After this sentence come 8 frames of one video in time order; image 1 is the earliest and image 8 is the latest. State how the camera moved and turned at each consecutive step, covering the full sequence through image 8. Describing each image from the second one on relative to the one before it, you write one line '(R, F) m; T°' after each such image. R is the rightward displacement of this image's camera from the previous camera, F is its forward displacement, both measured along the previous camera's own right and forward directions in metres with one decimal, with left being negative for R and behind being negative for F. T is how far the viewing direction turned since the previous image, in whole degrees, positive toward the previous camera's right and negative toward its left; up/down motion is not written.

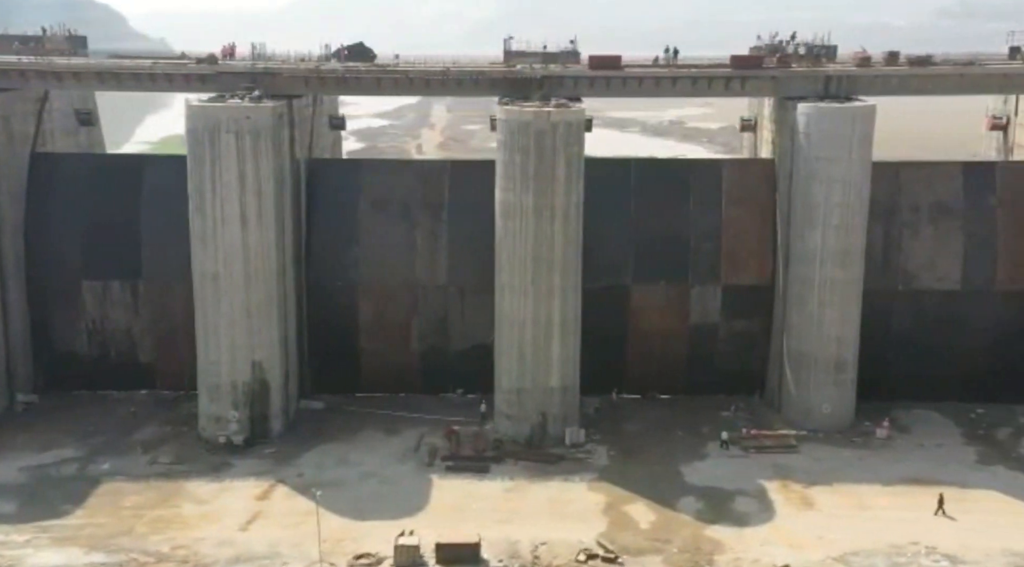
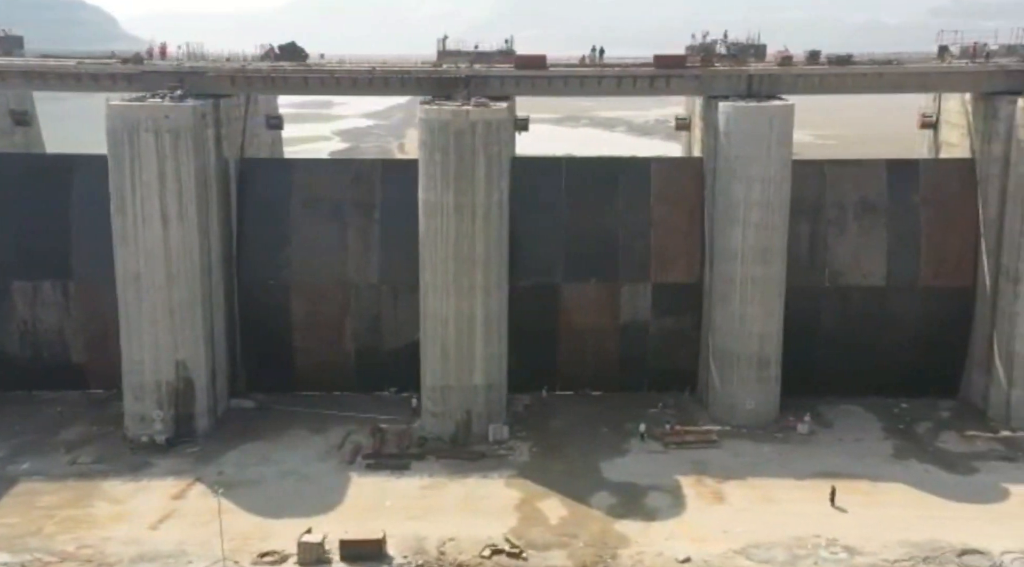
(+1.3, -0.2) m; +1°
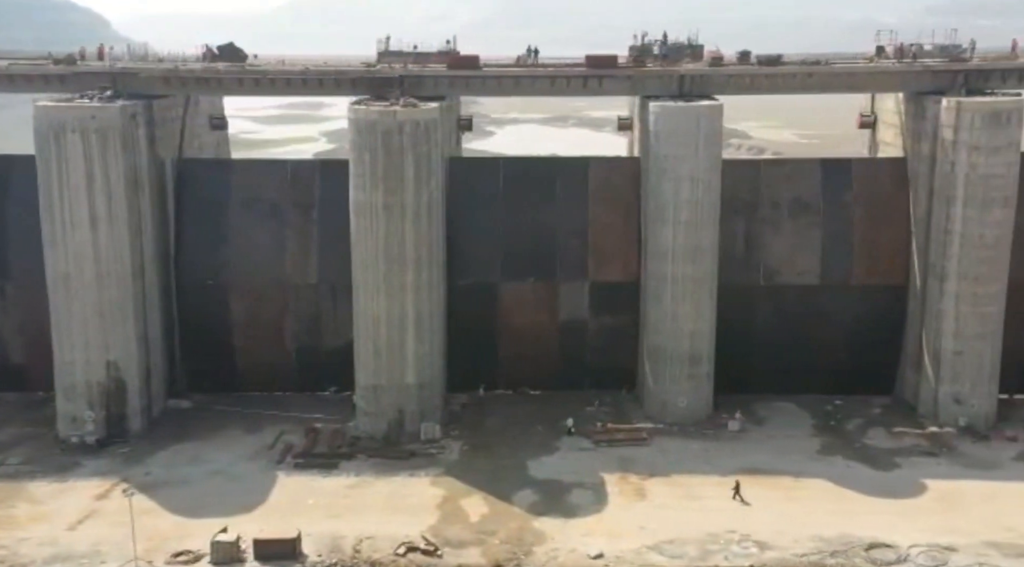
(+1.1, -0.1) m; +1°
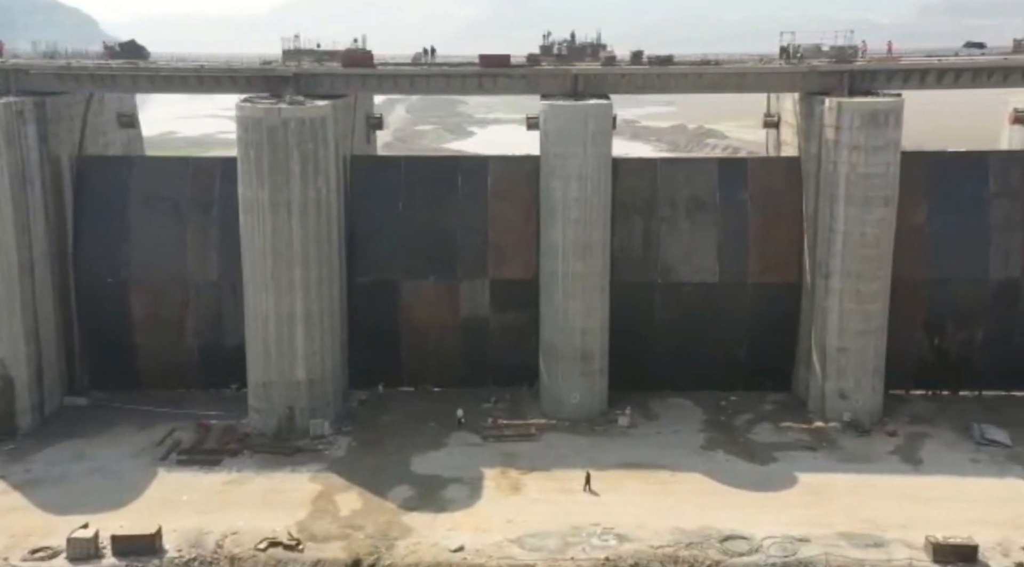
(+1.8, -0.2) m; +2°
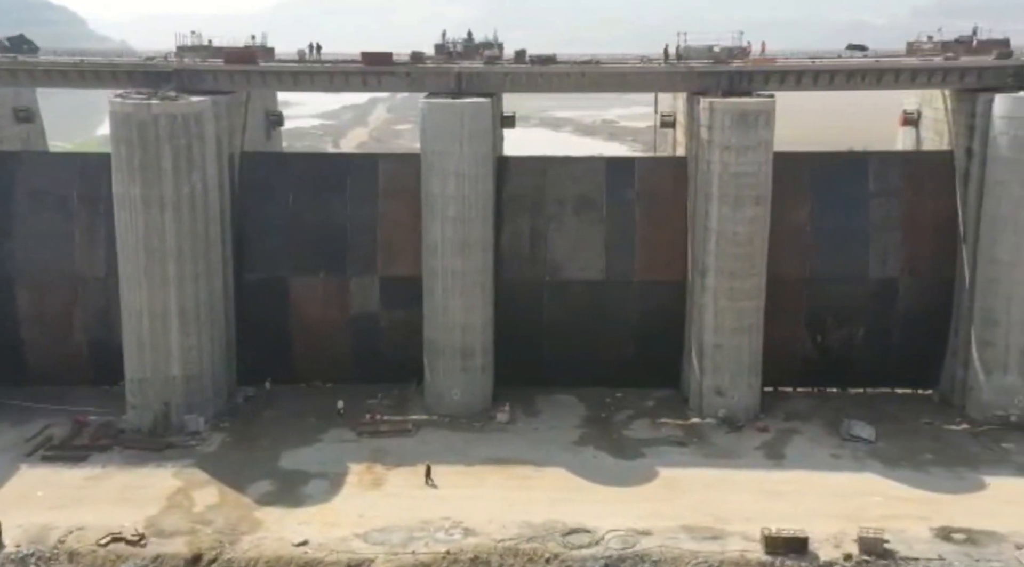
(+2.1, -0.2) m; +2°
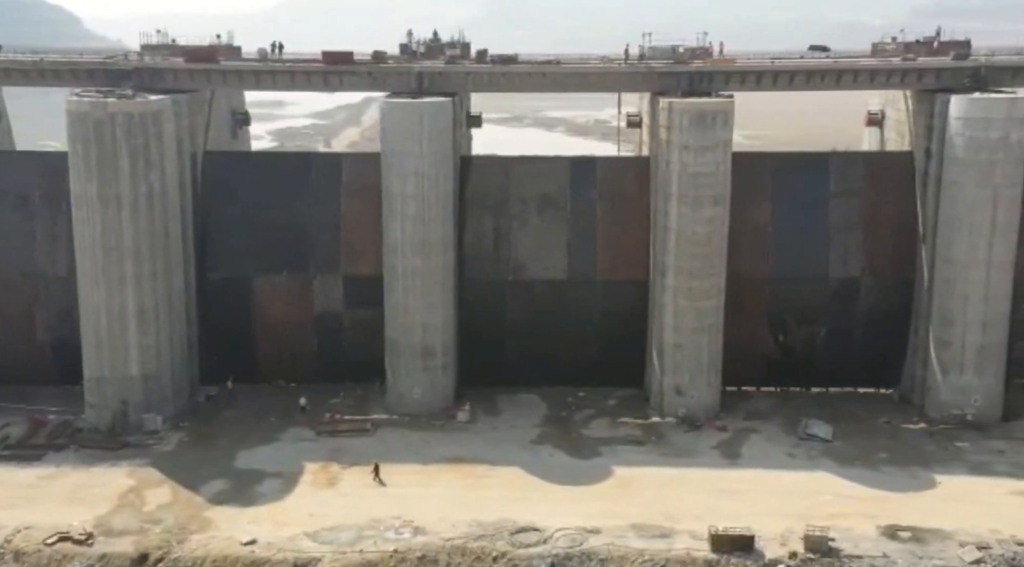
(+0.7, 0.0) m; +1°
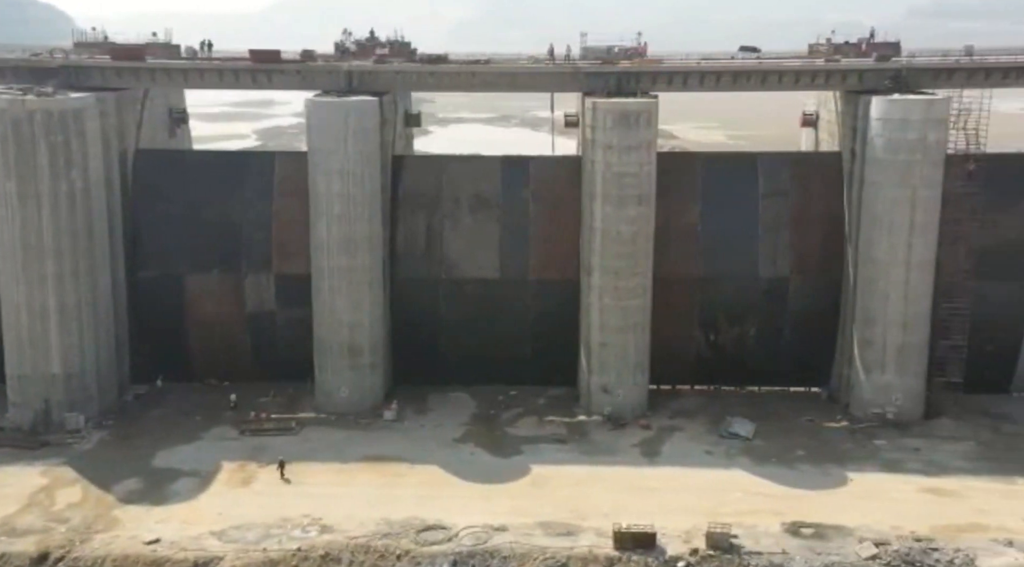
(+1.2, -0.1) m; +1°
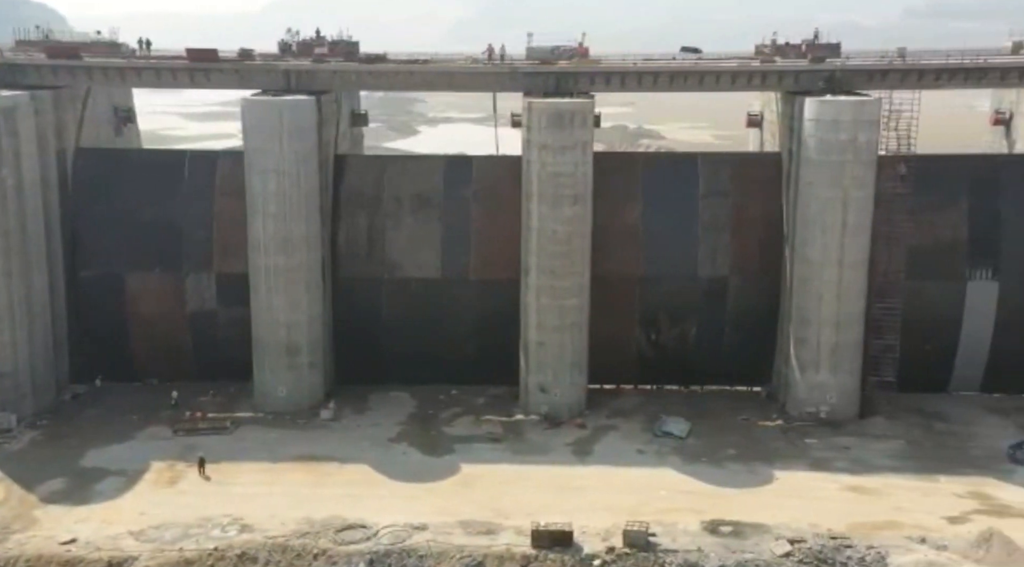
(+1.1, 0.0) m; +1°
